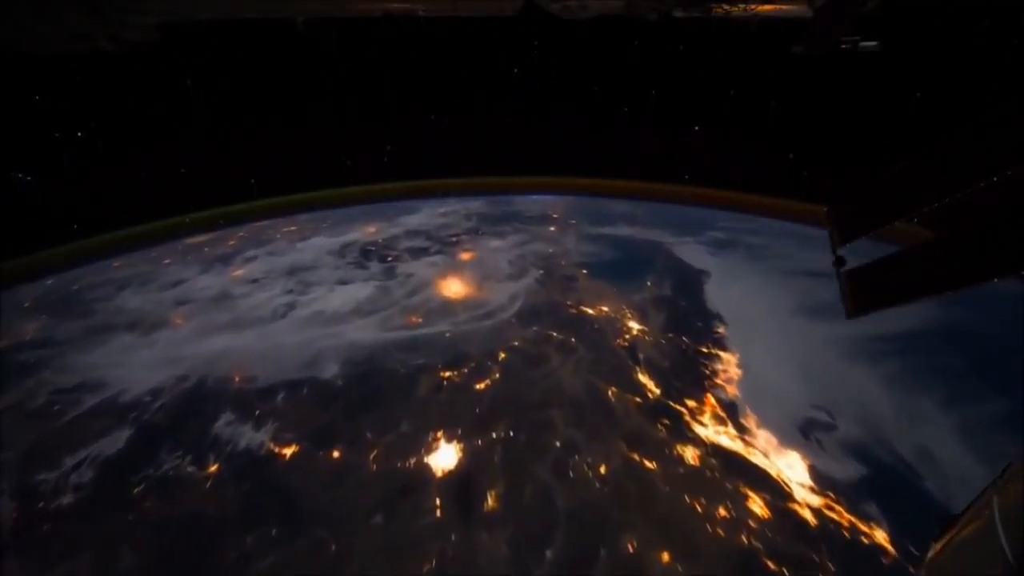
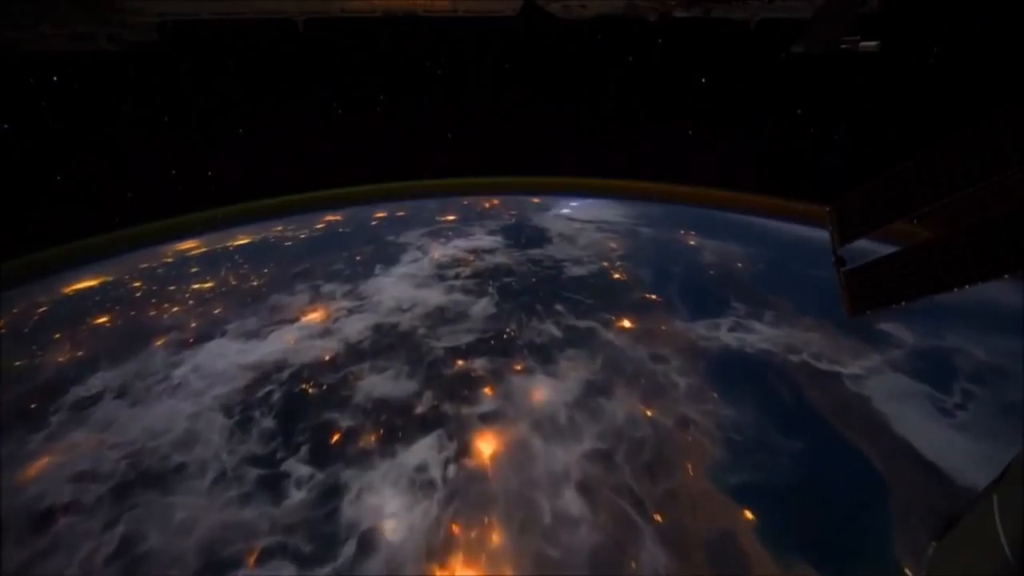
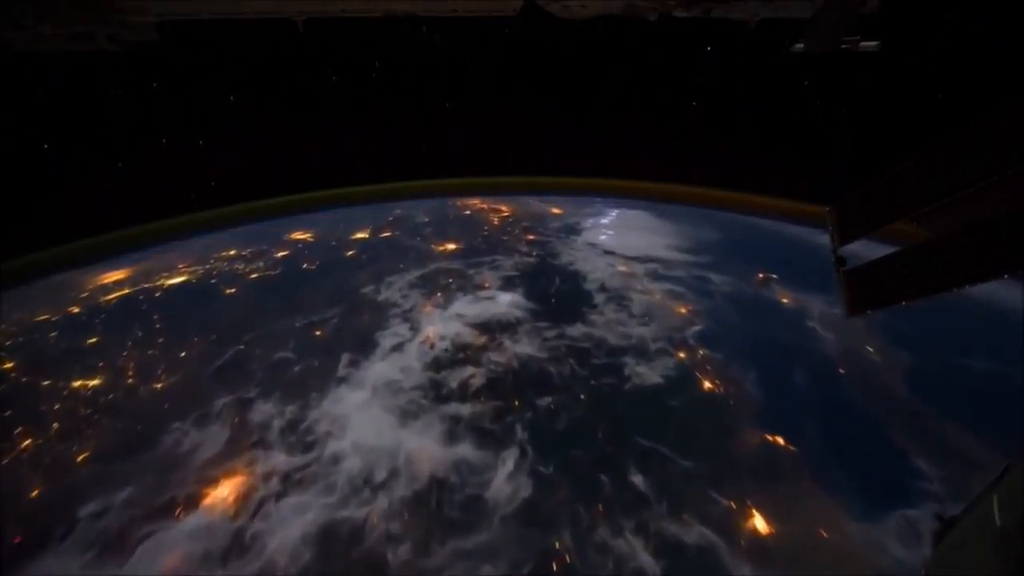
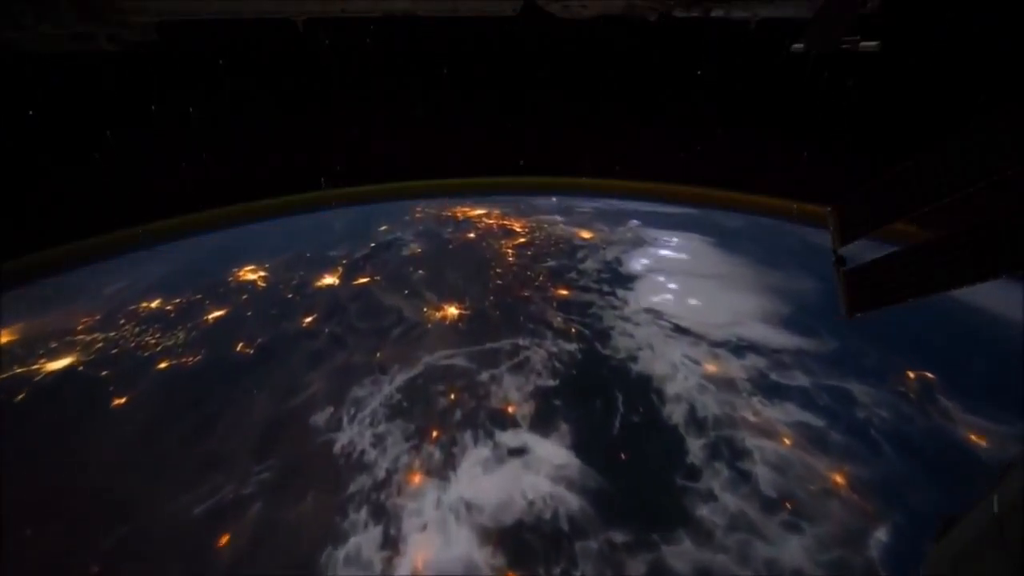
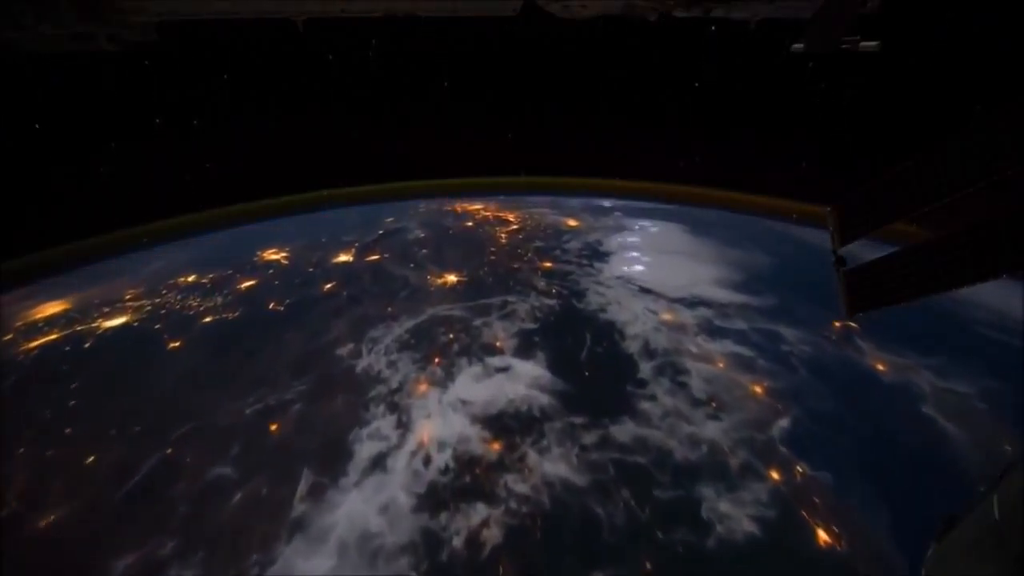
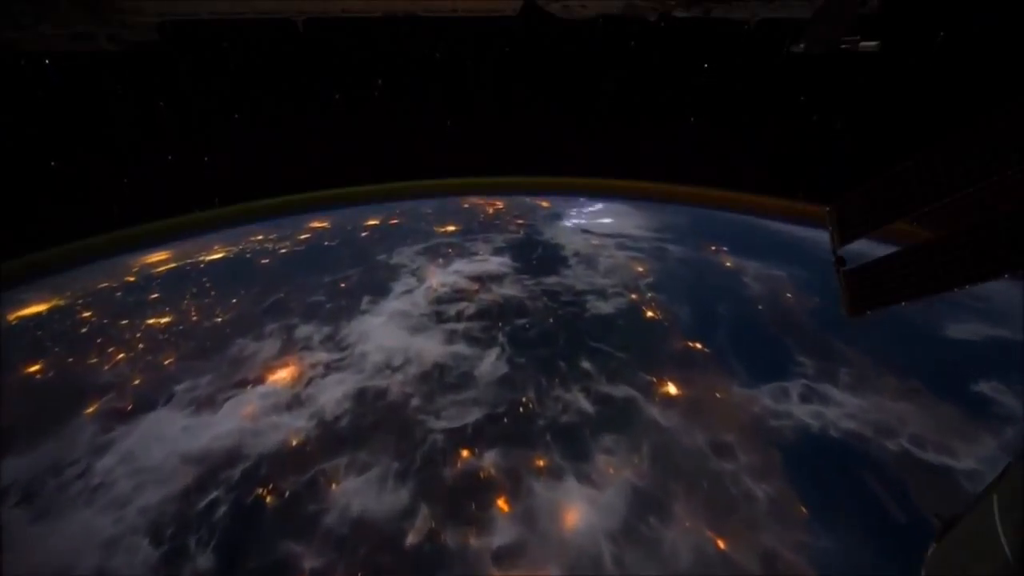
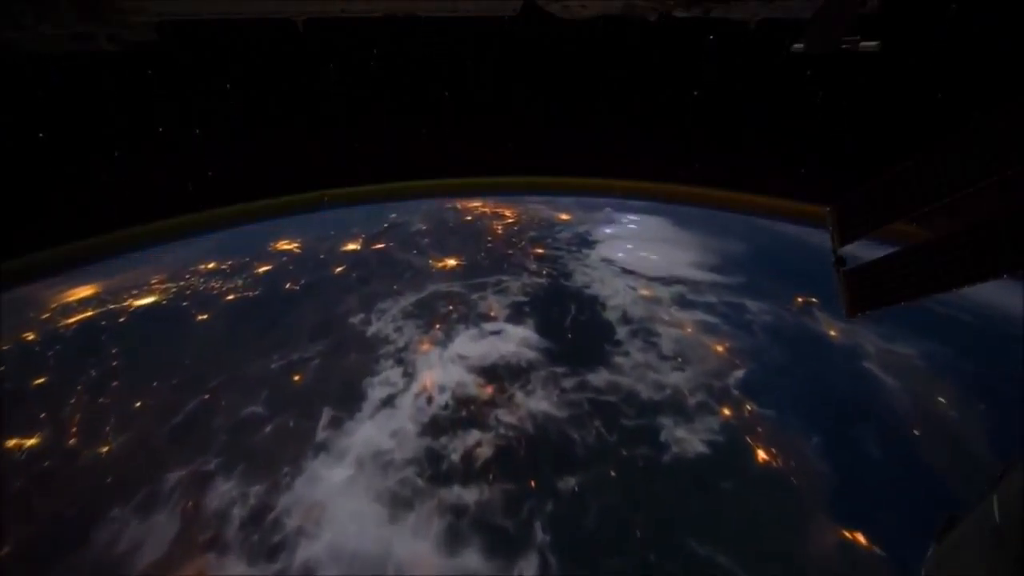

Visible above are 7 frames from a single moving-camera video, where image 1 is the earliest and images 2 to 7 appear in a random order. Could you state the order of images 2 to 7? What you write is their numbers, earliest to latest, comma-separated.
2, 6, 3, 7, 5, 4
